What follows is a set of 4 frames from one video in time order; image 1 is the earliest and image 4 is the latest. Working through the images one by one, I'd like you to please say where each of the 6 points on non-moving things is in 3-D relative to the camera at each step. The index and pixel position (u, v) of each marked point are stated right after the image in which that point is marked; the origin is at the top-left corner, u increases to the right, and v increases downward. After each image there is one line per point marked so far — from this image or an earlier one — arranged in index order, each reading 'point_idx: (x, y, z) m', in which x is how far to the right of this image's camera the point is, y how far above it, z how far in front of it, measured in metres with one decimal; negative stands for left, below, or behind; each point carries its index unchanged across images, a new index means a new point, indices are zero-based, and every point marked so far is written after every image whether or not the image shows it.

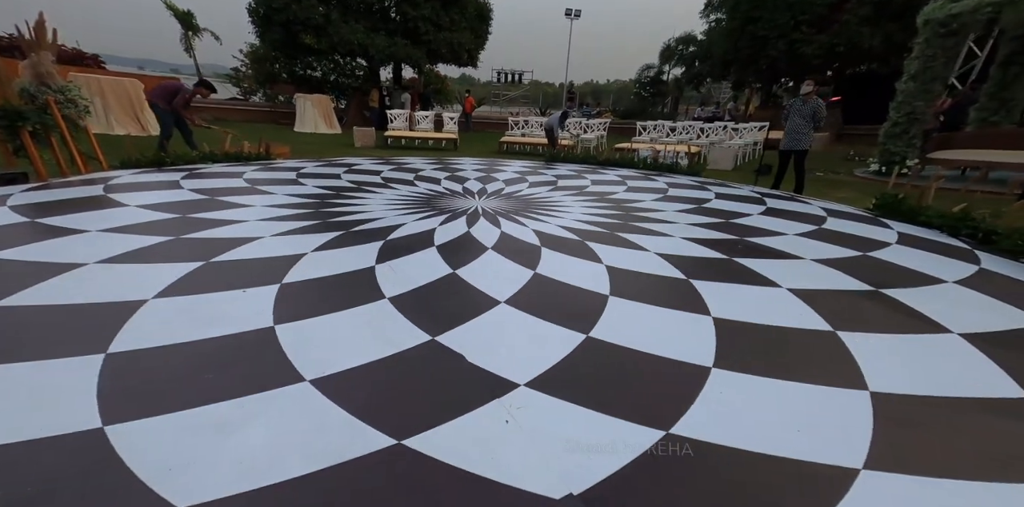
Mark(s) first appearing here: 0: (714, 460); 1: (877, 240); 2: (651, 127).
0: (+0.6, -0.6, +1.1) m
1: (+2.8, +0.1, +3.0) m
2: (+4.0, +3.5, +10.9) m
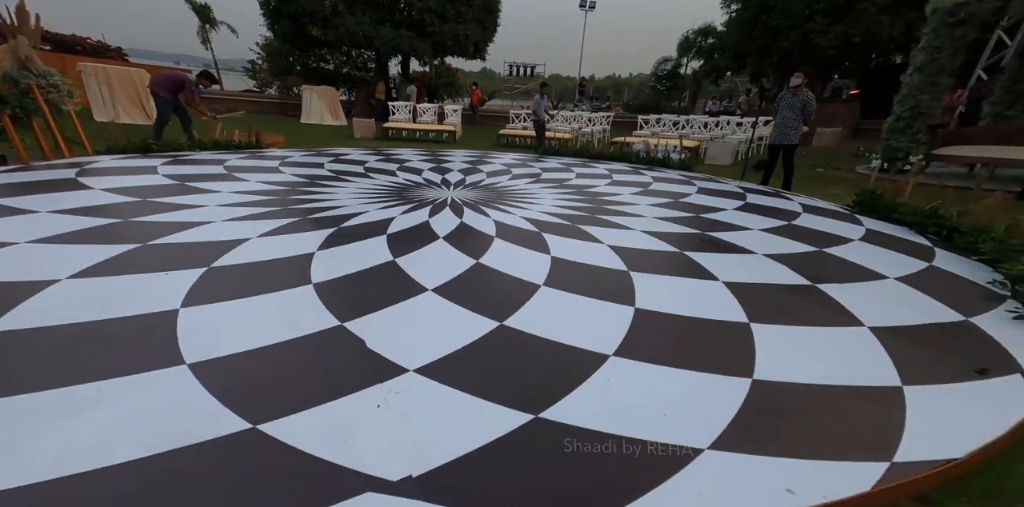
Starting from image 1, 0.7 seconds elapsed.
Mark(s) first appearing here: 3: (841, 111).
0: (+0.2, -0.5, +1.1) m
1: (+2.5, +0.1, +3.0) m
2: (+4.0, +3.7, +10.8) m
3: (+11.0, +4.7, +12.9) m
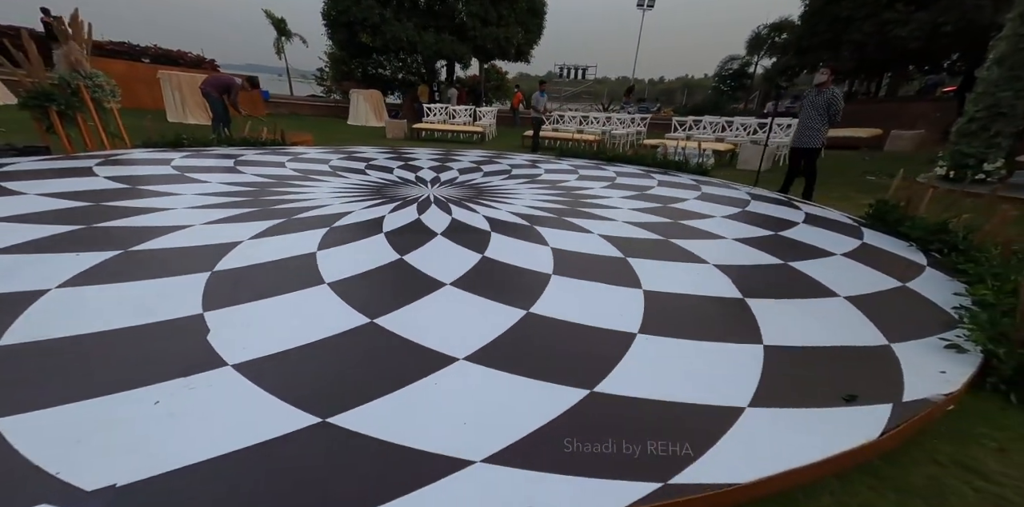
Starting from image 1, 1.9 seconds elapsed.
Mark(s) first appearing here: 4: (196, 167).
0: (-0.5, -0.5, +1.1) m
1: (+2.1, 0.0, +2.6) m
2: (+4.7, +3.4, +10.2) m
3: (+12.0, +4.1, +11.4) m
4: (-3.5, +0.9, +4.2) m
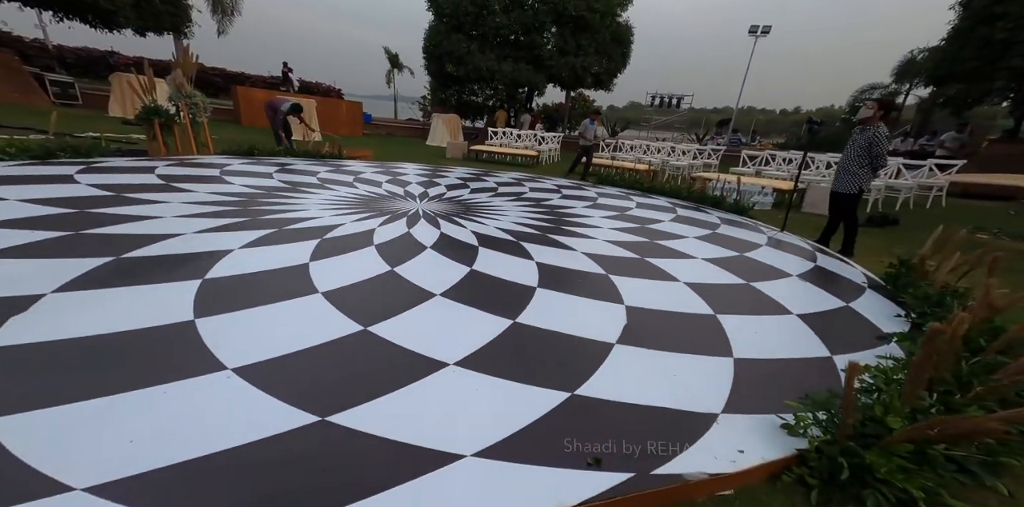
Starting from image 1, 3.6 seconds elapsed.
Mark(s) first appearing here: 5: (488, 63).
0: (-1.4, -0.5, +1.2) m
1: (+1.5, -0.3, +2.1) m
2: (+5.9, +2.3, +9.1) m
3: (+13.4, +2.2, +8.8) m
4: (-3.5, +1.0, +5.0) m
5: (-0.9, +8.0, +16.3) m
